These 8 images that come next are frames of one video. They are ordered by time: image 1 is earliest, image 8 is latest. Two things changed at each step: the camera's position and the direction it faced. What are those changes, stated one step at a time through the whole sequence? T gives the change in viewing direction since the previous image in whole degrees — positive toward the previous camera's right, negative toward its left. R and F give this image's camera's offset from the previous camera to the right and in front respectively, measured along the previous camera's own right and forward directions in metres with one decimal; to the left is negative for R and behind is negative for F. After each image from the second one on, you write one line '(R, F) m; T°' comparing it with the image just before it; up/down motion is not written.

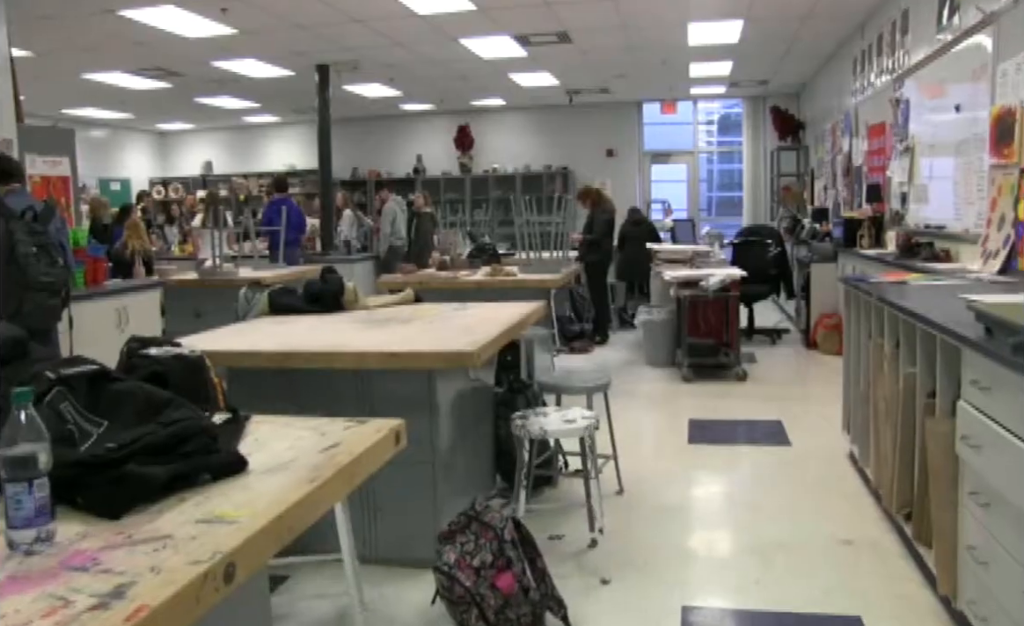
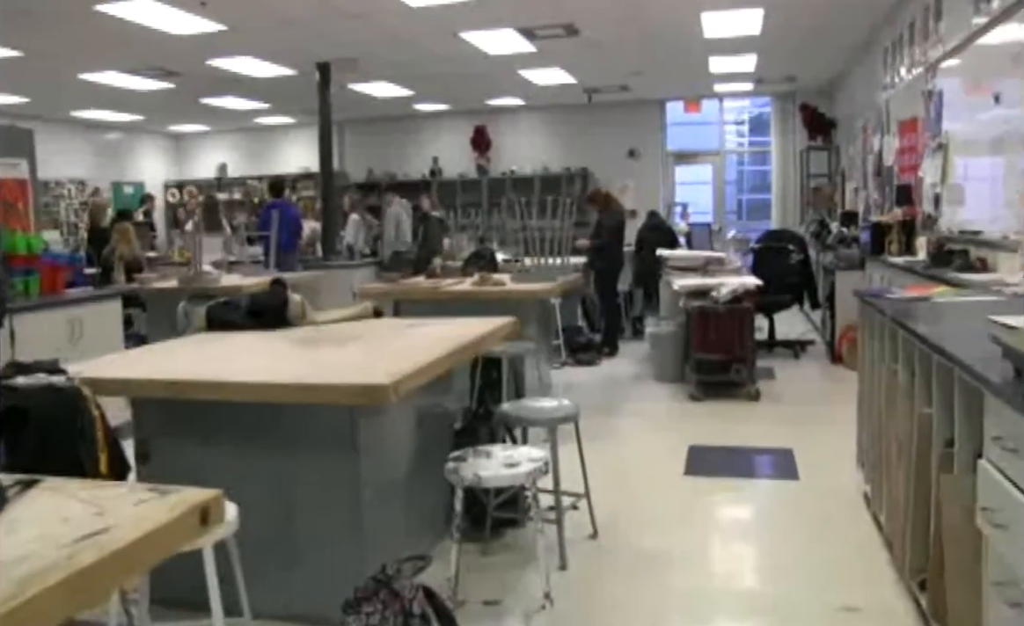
(+0.3, +0.5) m; -2°
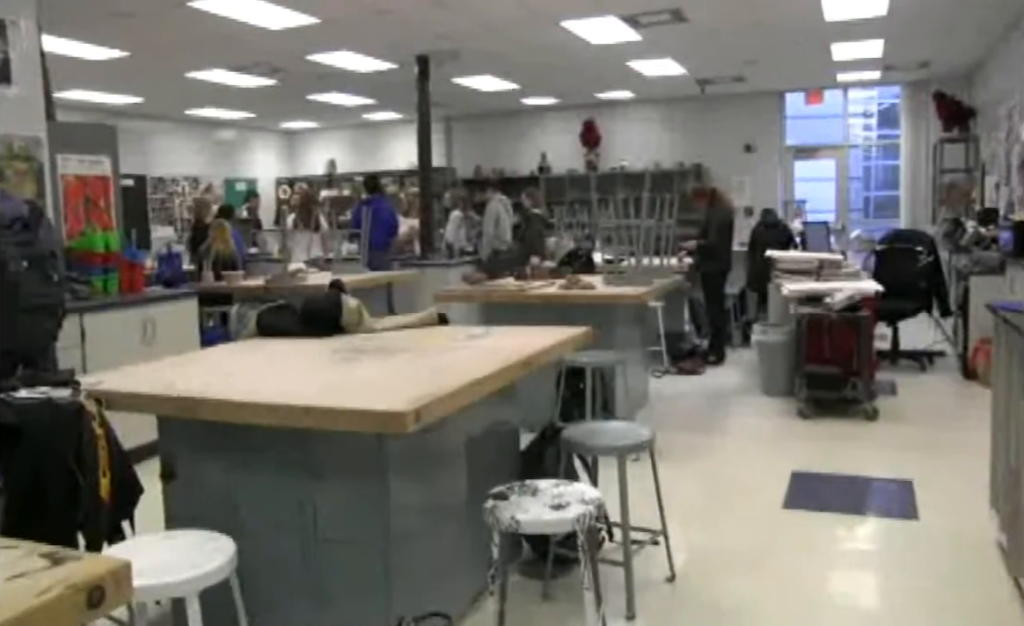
(+0.2, +0.4) m; -7°
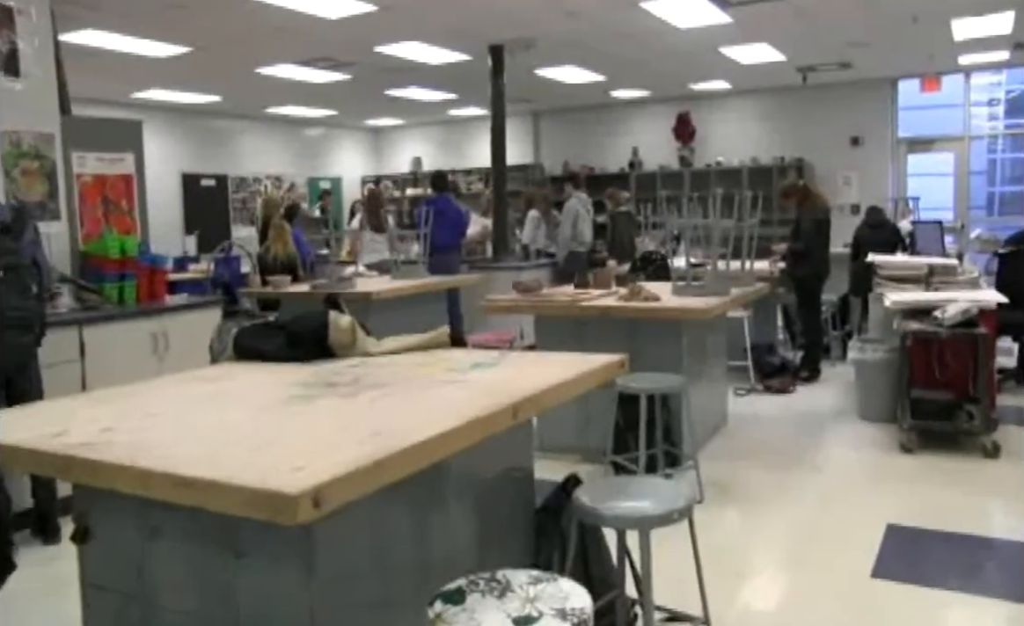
(+0.3, +0.6) m; -7°
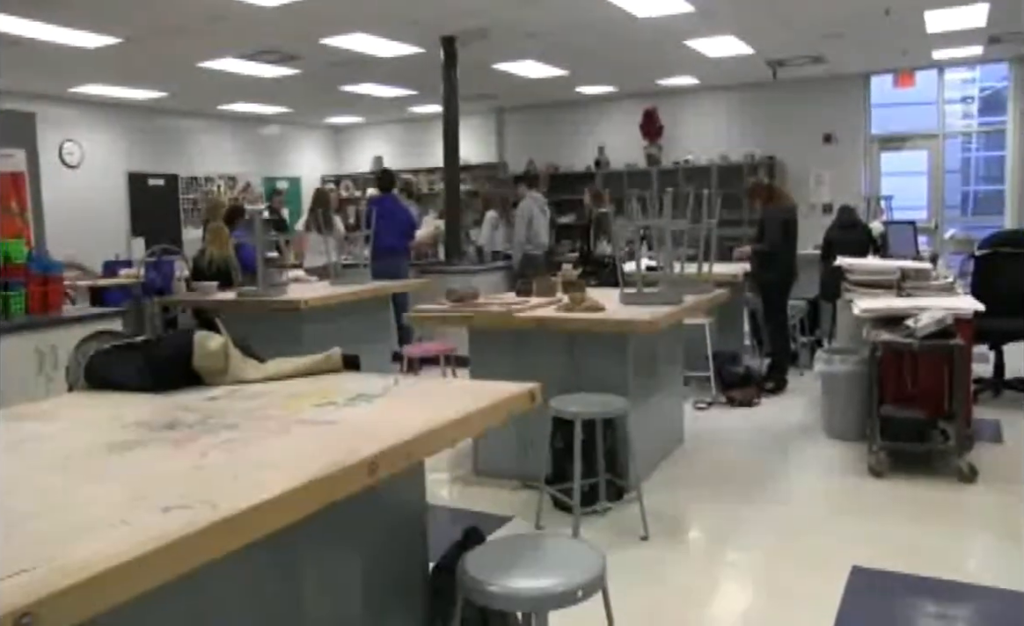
(+0.2, +0.4) m; +1°
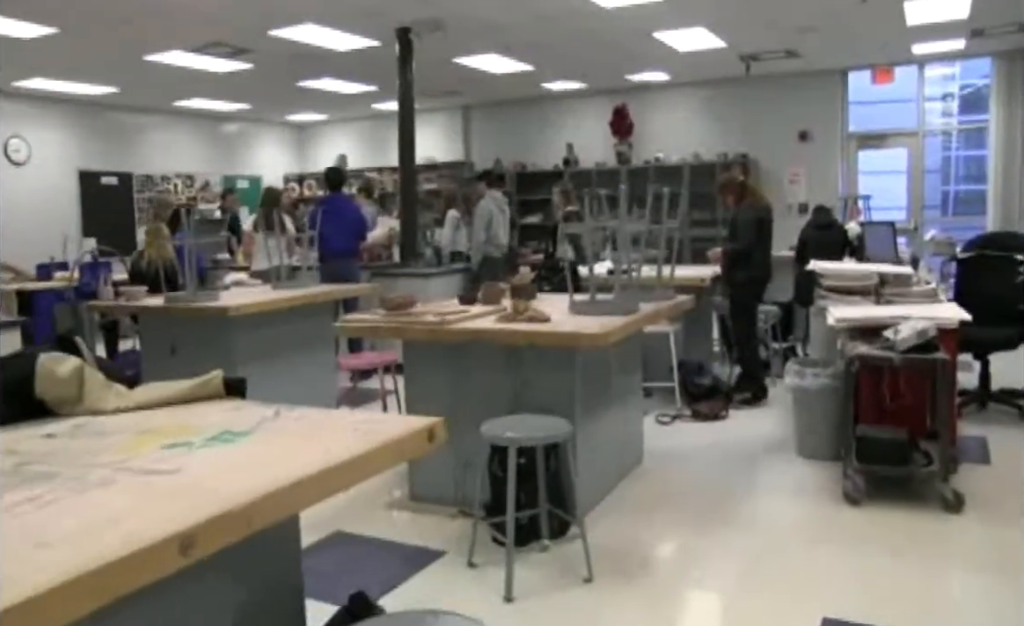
(+0.2, +0.4) m; +1°
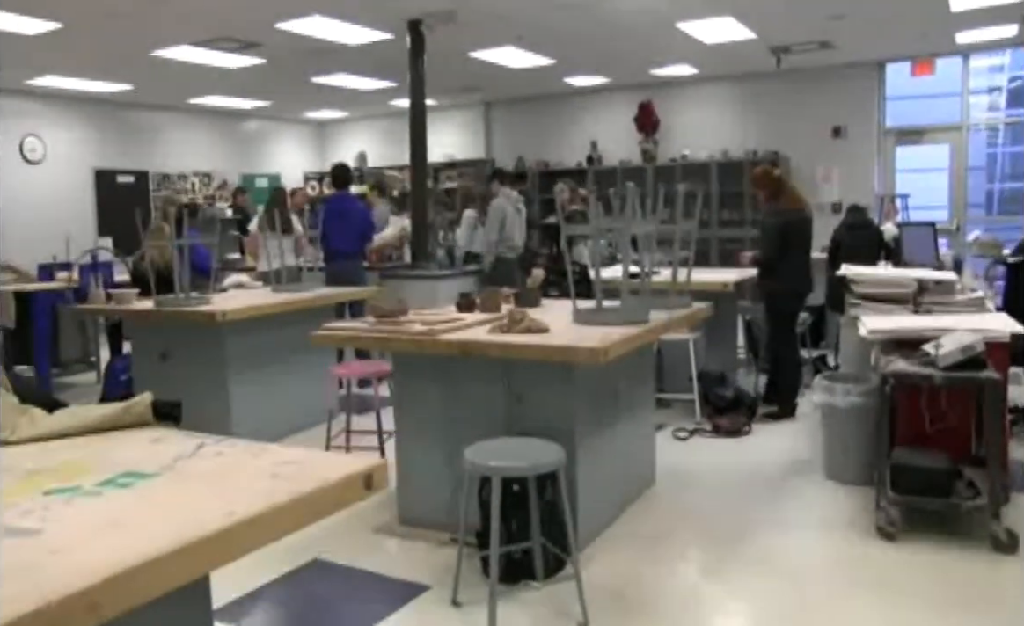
(+0.1, +0.3) m; -2°
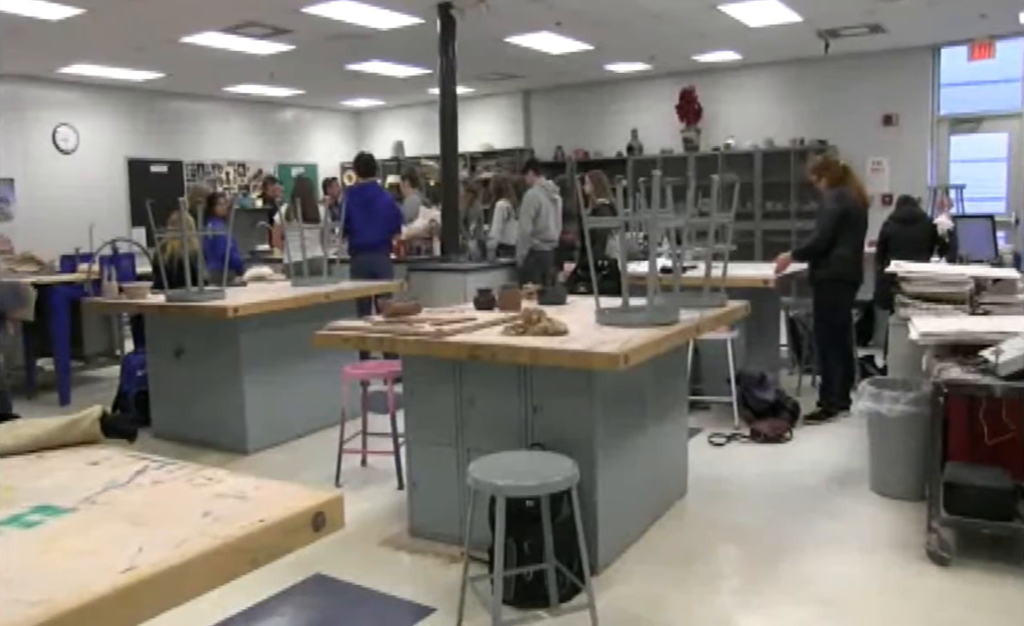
(+0.1, +0.2) m; -3°
